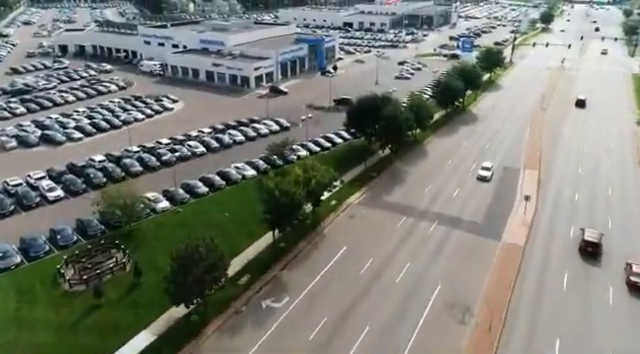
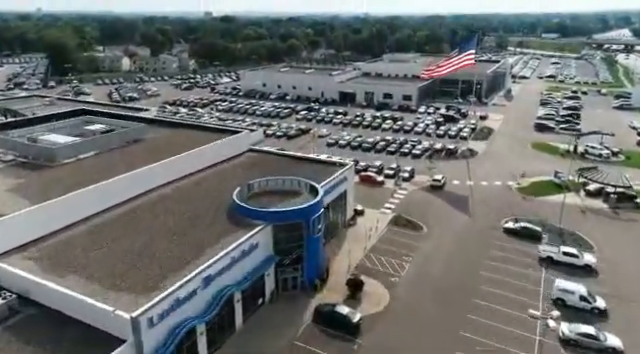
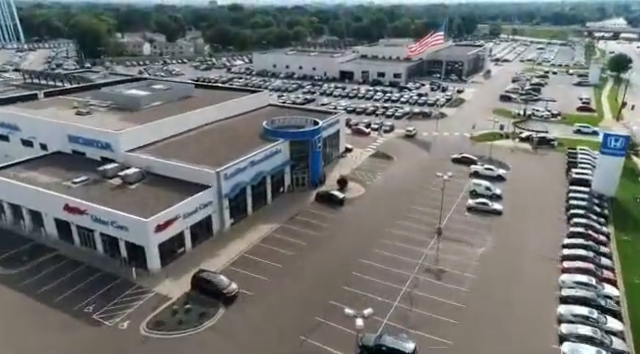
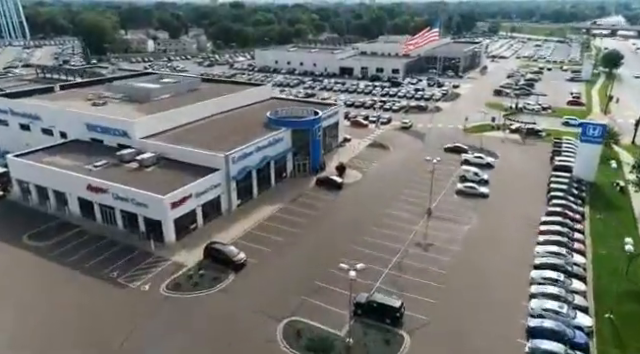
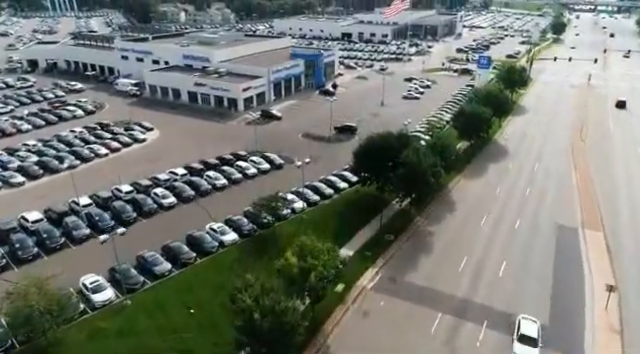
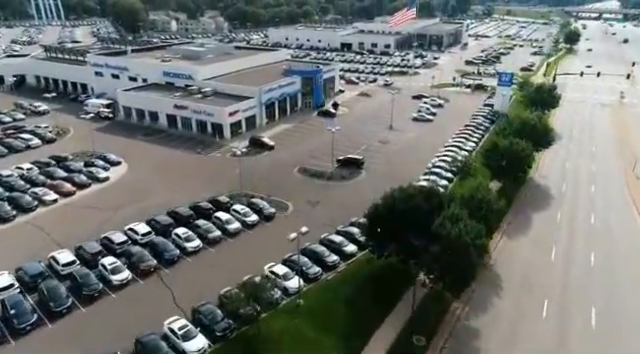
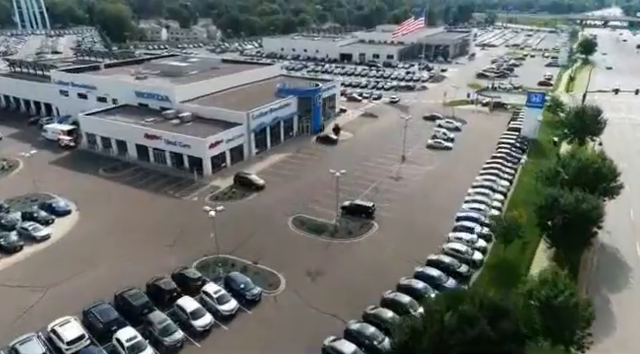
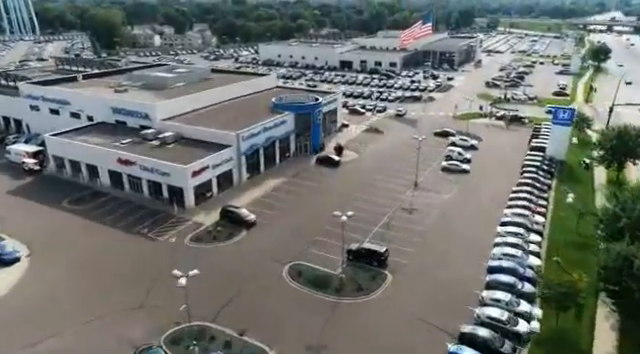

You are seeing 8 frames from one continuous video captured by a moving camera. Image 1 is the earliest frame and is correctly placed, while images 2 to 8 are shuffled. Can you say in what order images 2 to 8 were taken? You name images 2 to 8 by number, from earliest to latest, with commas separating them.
5, 6, 7, 8, 4, 3, 2
